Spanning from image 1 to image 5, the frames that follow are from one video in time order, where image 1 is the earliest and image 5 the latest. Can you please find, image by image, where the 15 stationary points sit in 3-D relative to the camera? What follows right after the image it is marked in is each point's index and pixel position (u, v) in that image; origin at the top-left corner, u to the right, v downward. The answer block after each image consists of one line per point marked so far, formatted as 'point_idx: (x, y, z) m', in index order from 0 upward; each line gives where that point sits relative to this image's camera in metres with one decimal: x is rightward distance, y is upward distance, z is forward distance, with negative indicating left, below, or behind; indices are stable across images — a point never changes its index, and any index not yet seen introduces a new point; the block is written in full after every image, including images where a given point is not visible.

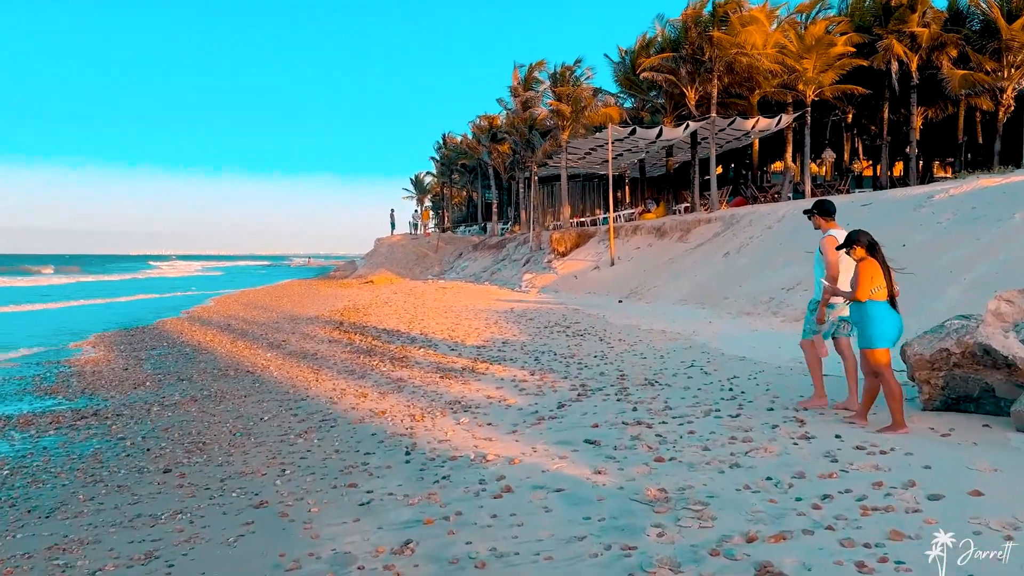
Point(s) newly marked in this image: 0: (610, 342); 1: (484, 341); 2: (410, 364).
0: (+1.3, -0.7, +10.9) m
1: (-0.4, -0.8, +12.0) m
2: (-1.2, -0.9, +9.8) m
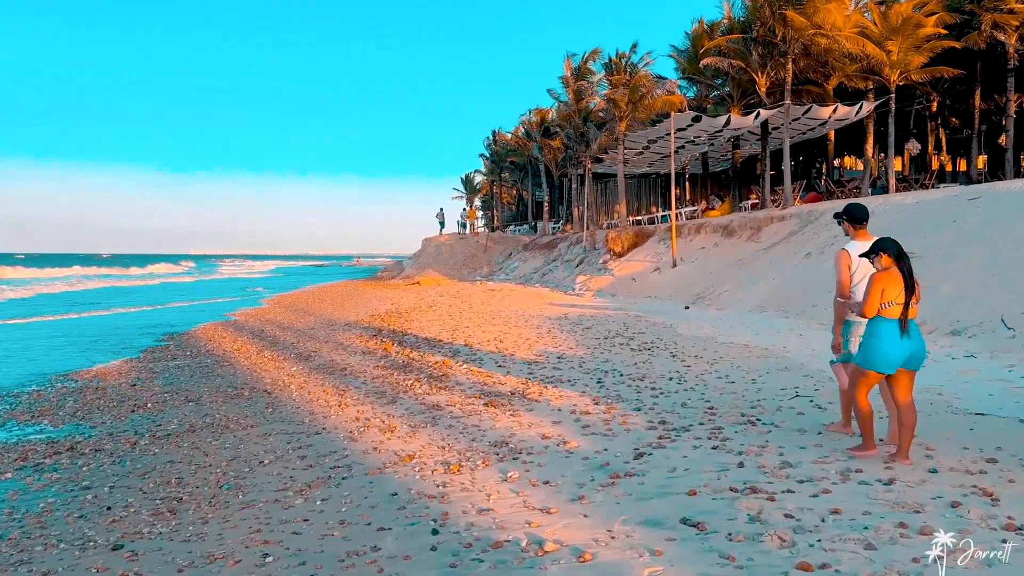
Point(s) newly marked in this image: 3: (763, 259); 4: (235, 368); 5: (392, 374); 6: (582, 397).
0: (+2.0, -0.8, +9.2) m
1: (+0.3, -0.9, +10.4) m
2: (-0.6, -1.0, +8.3) m
3: (+5.3, +0.6, +17.0) m
4: (-3.8, -1.1, +11.0) m
5: (-1.4, -1.0, +9.4) m
6: (+0.6, -1.0, +7.4) m
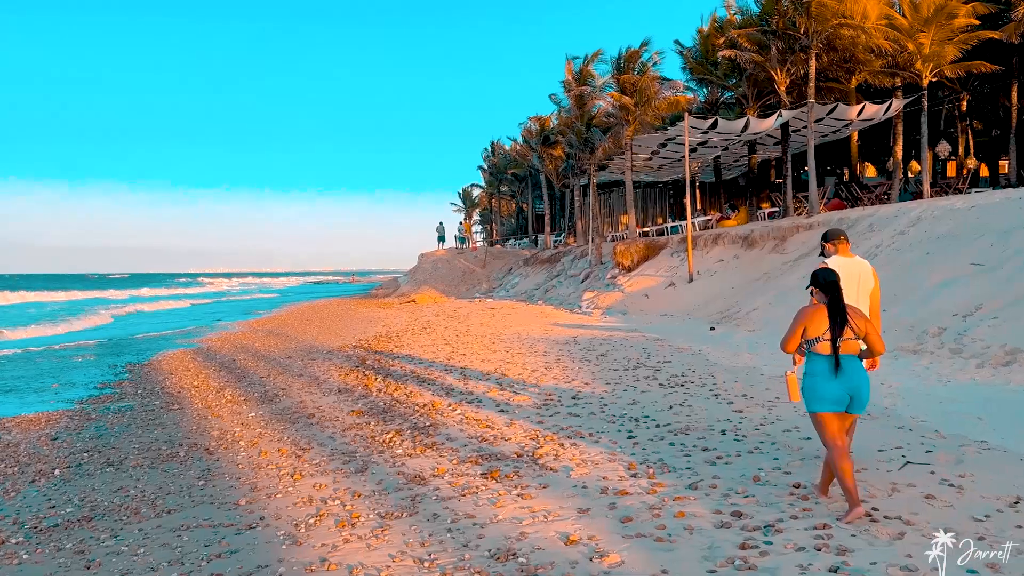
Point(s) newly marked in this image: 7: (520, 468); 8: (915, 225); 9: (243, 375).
0: (+2.1, -1.0, +7.4) m
1: (+0.4, -1.1, +8.6) m
2: (-0.6, -1.3, +6.5) m
3: (+5.4, +0.3, +15.2) m
4: (-3.8, -1.5, +9.2) m
5: (-1.4, -1.3, +7.6) m
6: (+0.7, -1.2, +5.6) m
7: (+0.1, -1.2, +5.5) m
8: (+7.0, +1.1, +13.8) m
9: (-4.2, -1.4, +12.4) m
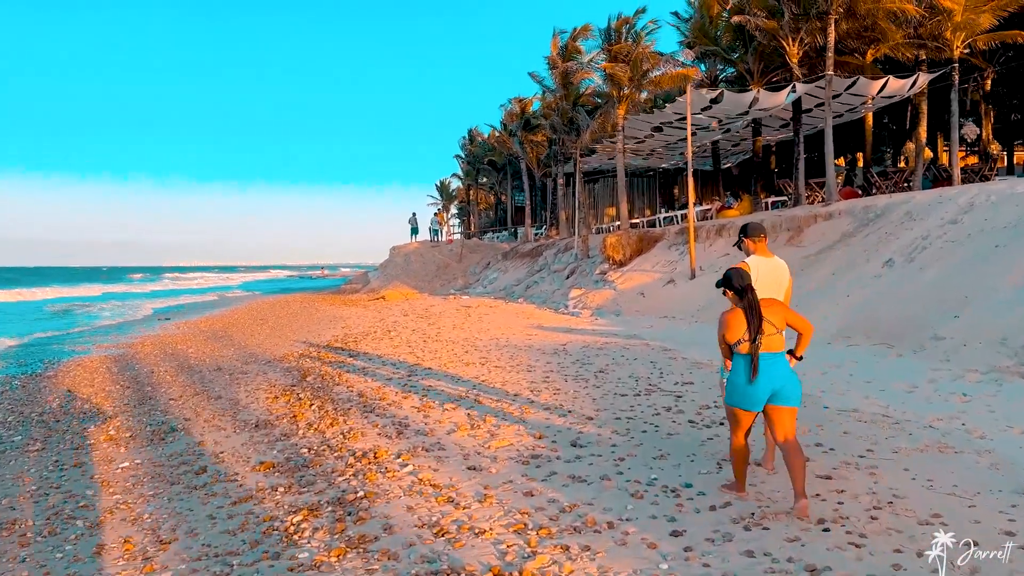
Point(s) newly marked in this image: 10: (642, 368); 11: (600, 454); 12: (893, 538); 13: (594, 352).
0: (+1.9, -1.1, +5.1) m
1: (+0.2, -1.2, +6.3) m
2: (-0.7, -1.3, +4.1) m
3: (+5.0, +0.3, +13.0) m
4: (-4.0, -1.4, +6.8) m
5: (-1.5, -1.3, +5.2) m
6: (+0.6, -1.2, +3.2) m
7: (-0.1, -1.3, +3.2) m
8: (+6.6, +1.1, +11.6) m
9: (-4.5, -1.3, +9.9) m
10: (+1.5, -0.9, +9.3) m
11: (+0.6, -1.1, +5.5) m
12: (+1.7, -1.1, +3.7) m
13: (+1.1, -0.9, +11.0) m
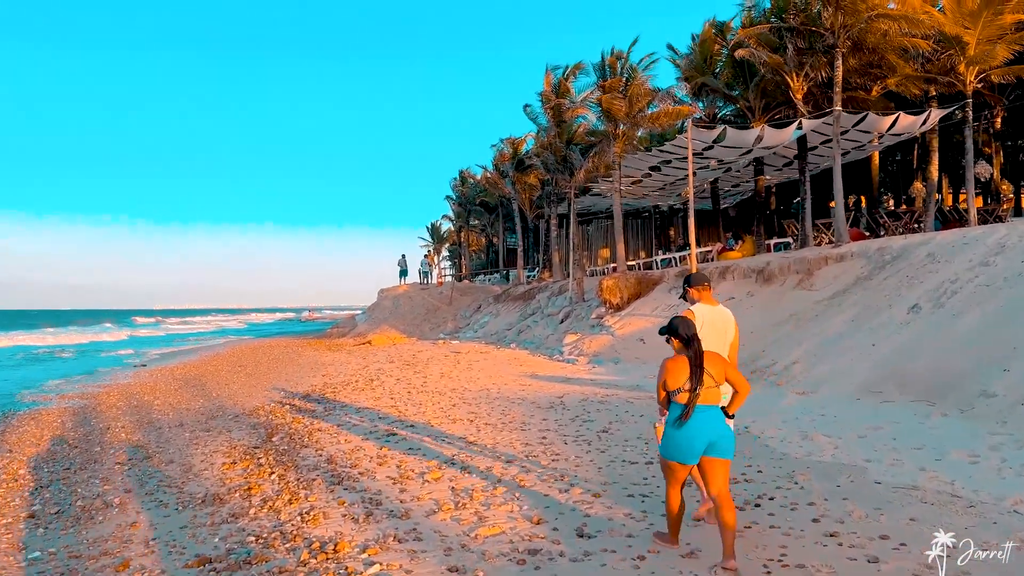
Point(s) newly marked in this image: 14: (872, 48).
0: (+1.9, -1.4, +4.0) m
1: (+0.1, -1.5, +5.2) m
2: (-0.7, -1.5, +3.0) m
3: (+4.9, -0.4, +12.0) m
4: (-4.1, -1.8, +5.6) m
5: (-1.6, -1.6, +4.1) m
6: (+0.6, -1.4, +2.2) m
7: (-0.1, -1.5, +2.1) m
8: (+6.5, +0.5, +10.7) m
9: (-4.6, -1.9, +8.8) m
10: (+1.4, -1.4, +8.2) m
11: (+0.6, -1.5, +4.5) m
12: (+1.7, -1.3, +2.6) m
13: (+1.1, -1.5, +10.0) m
14: (+7.2, +4.8, +16.0) m
